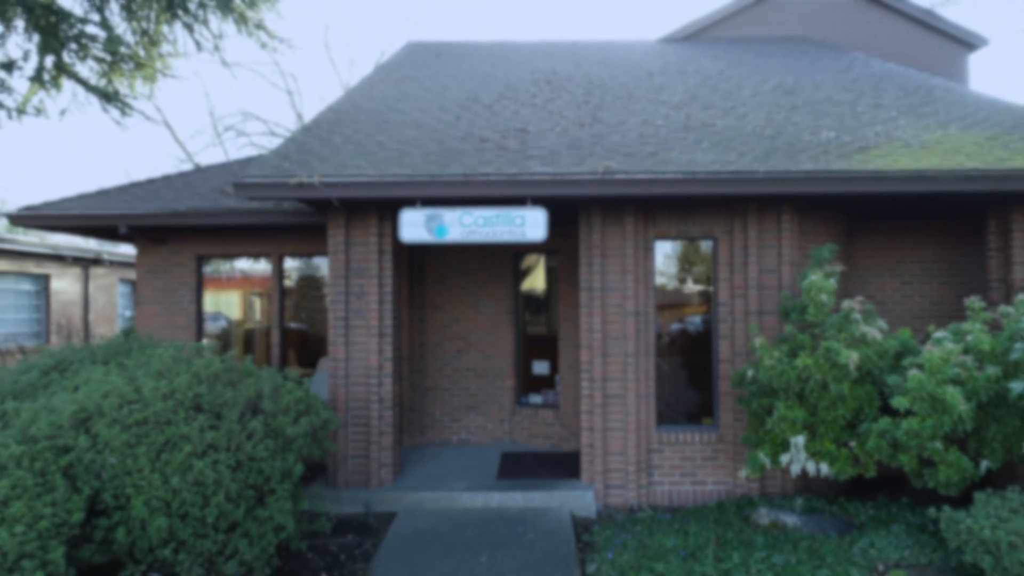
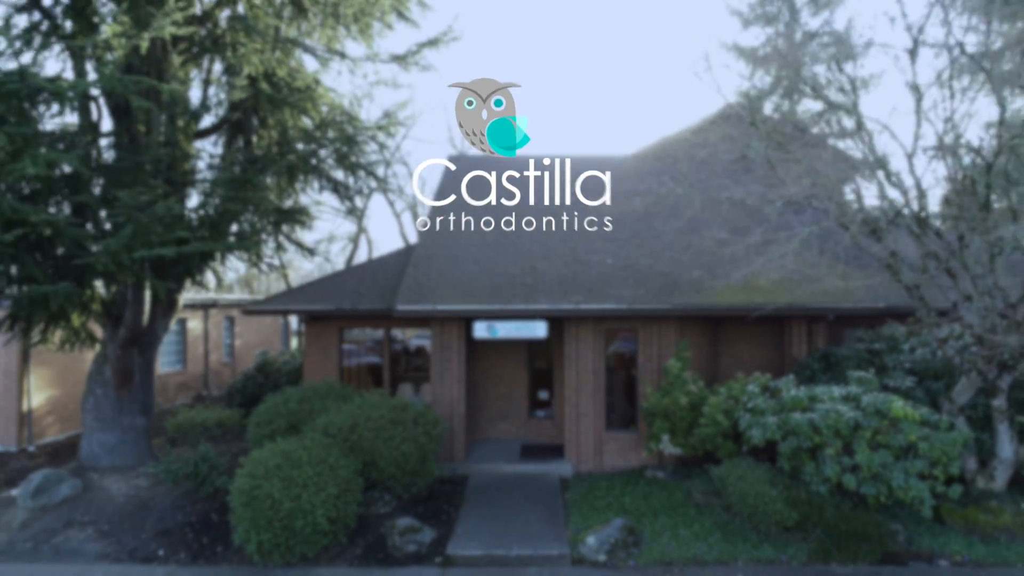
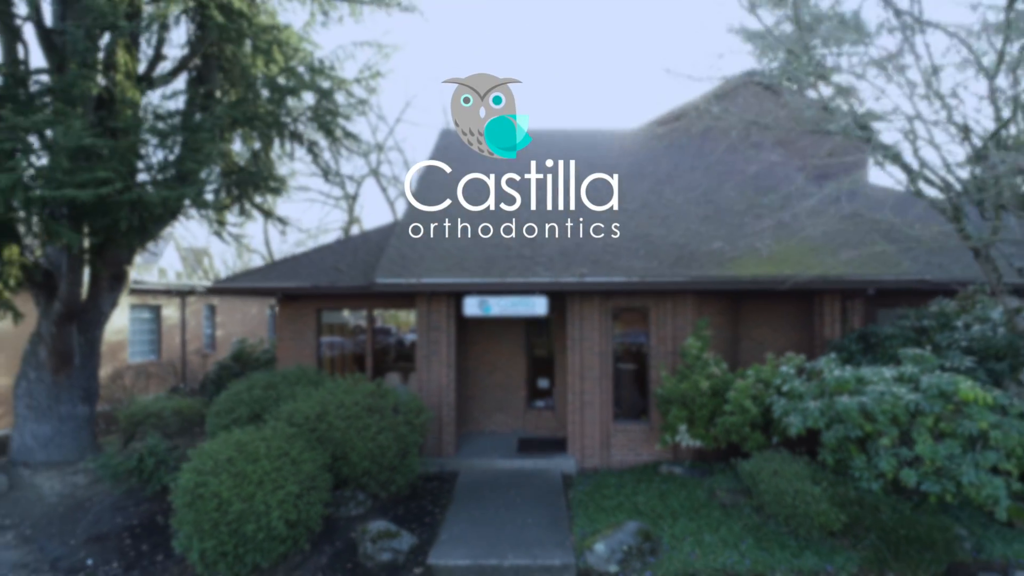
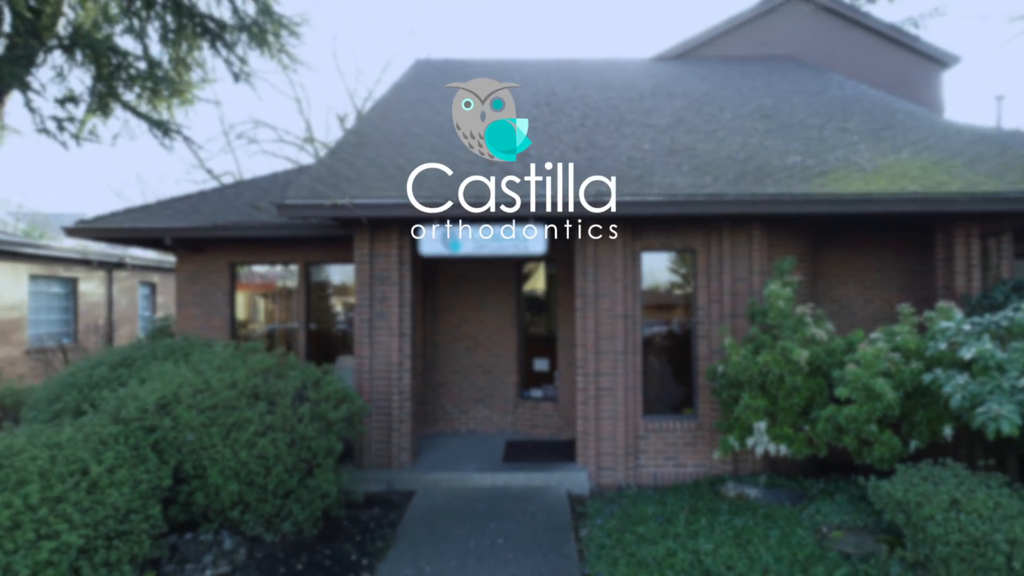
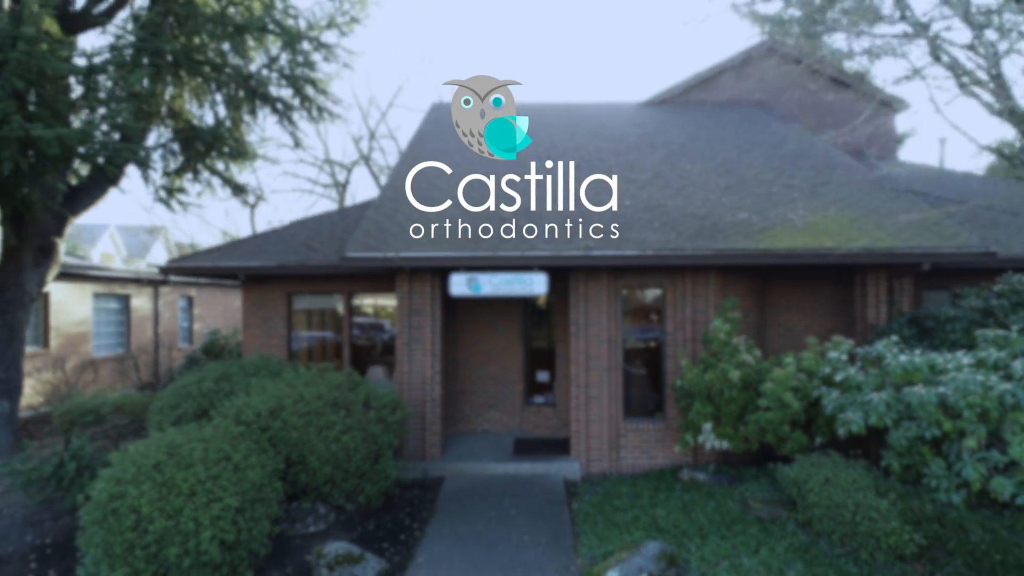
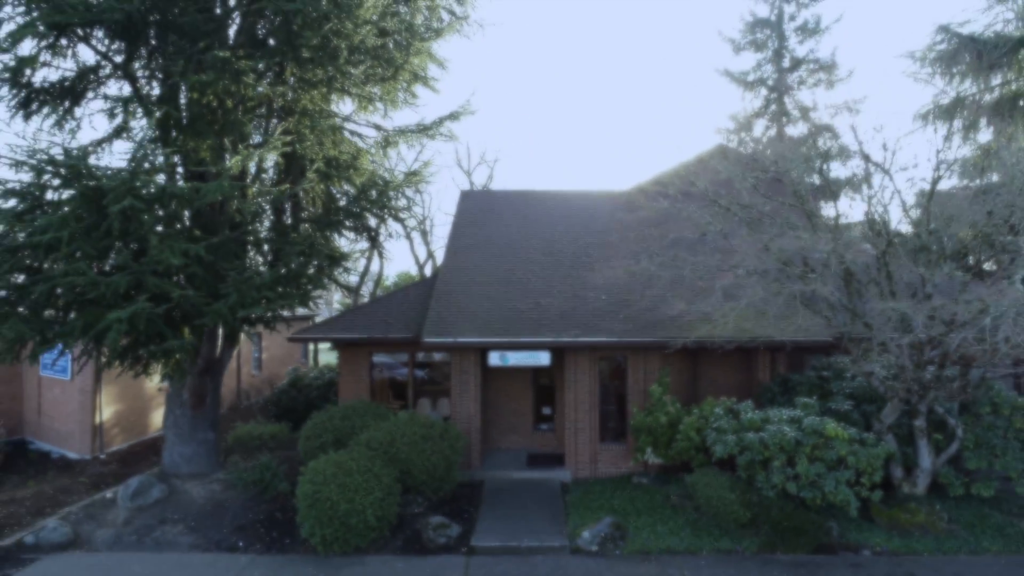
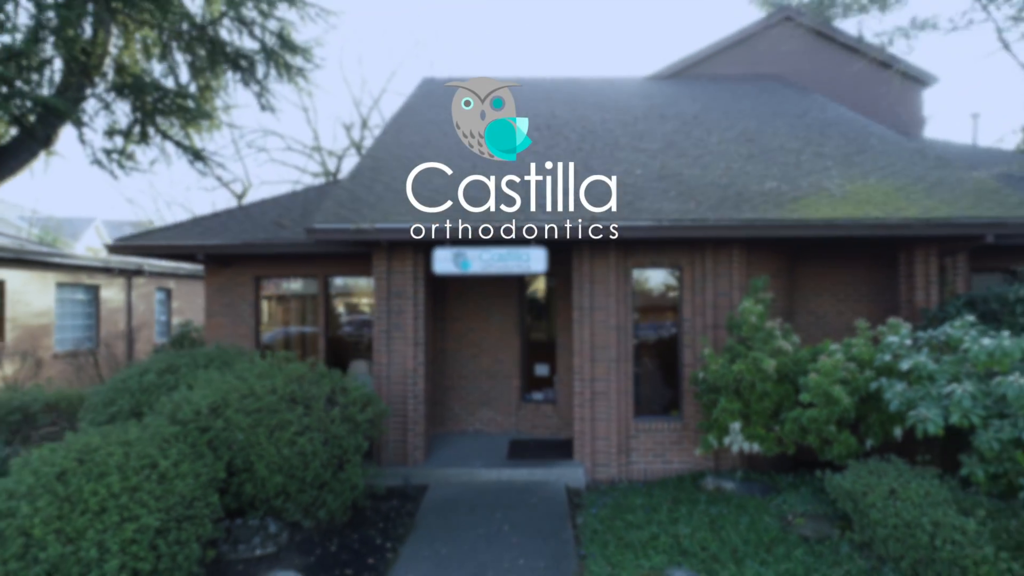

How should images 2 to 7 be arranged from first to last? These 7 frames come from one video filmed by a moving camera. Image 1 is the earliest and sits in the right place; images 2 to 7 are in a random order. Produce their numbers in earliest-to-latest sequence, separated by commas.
4, 7, 5, 3, 2, 6
